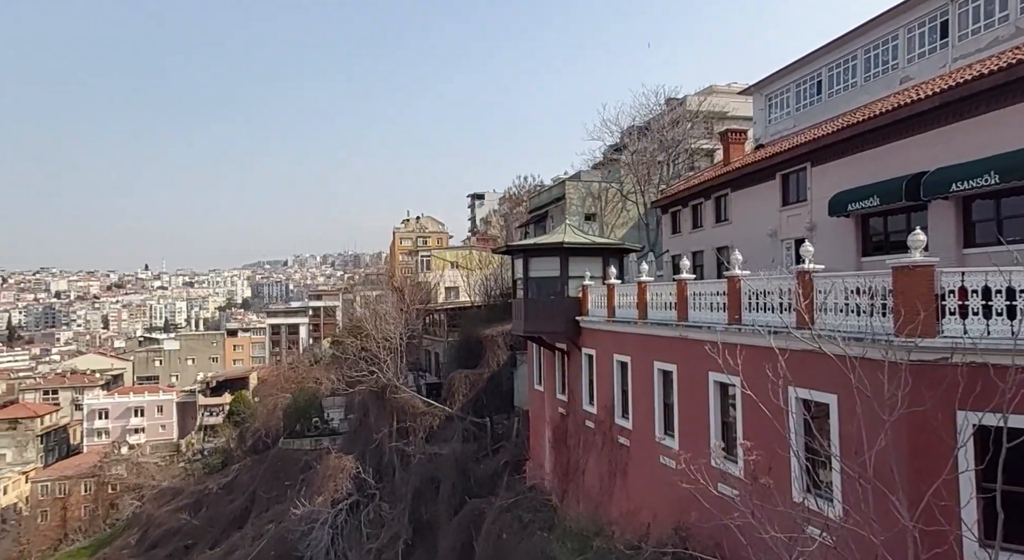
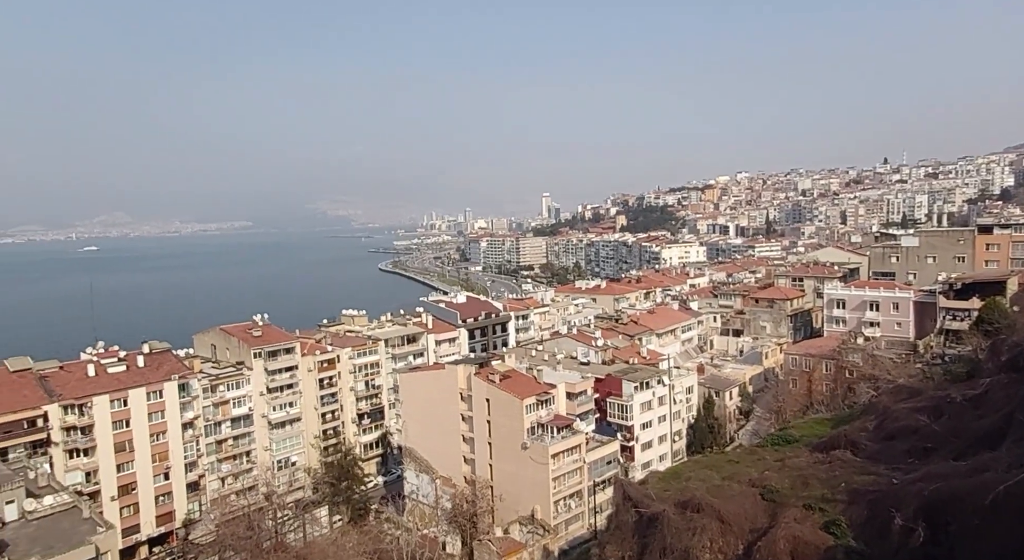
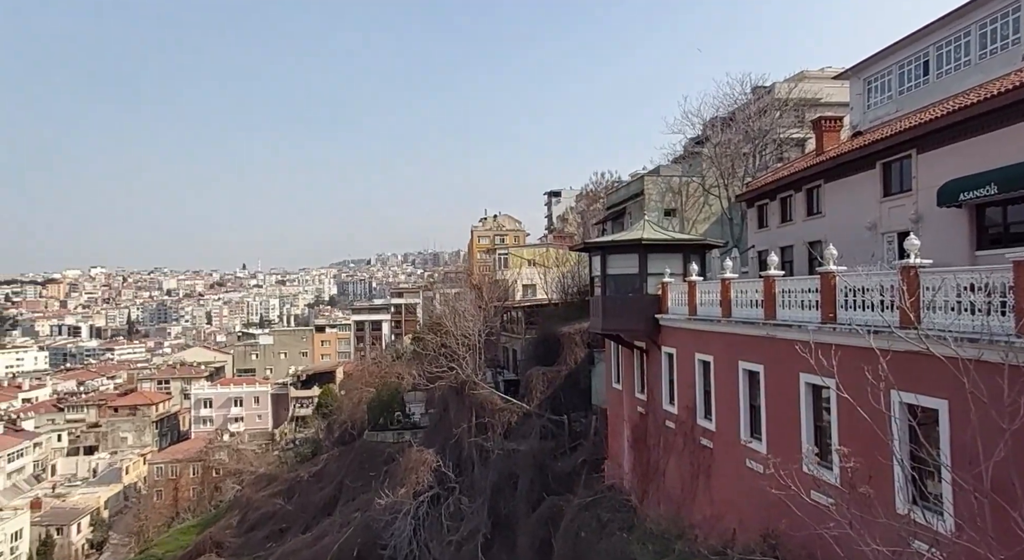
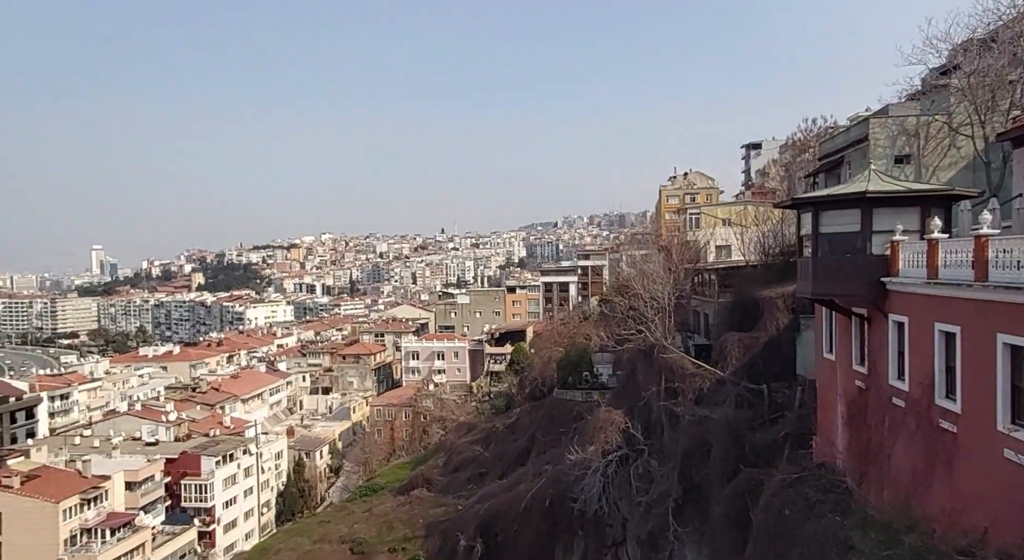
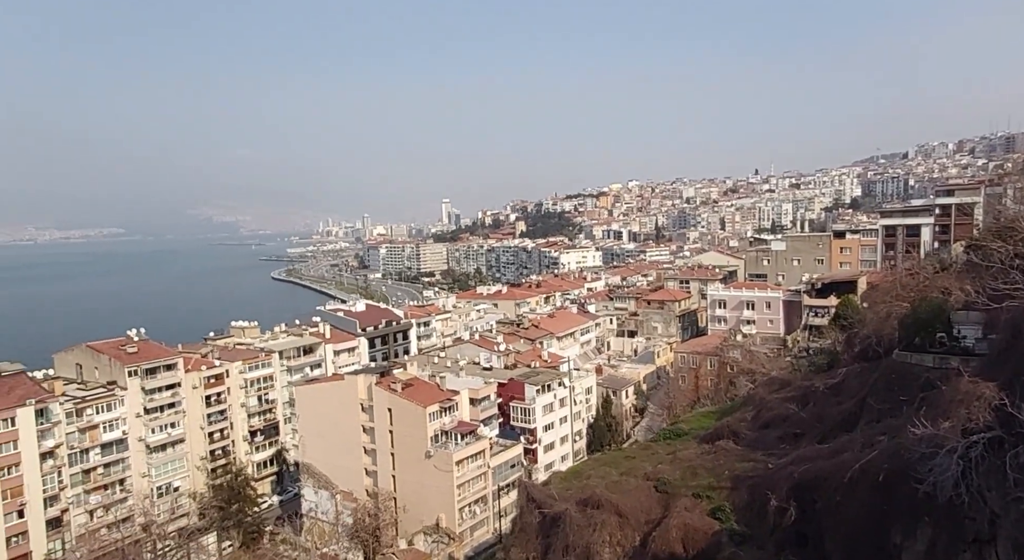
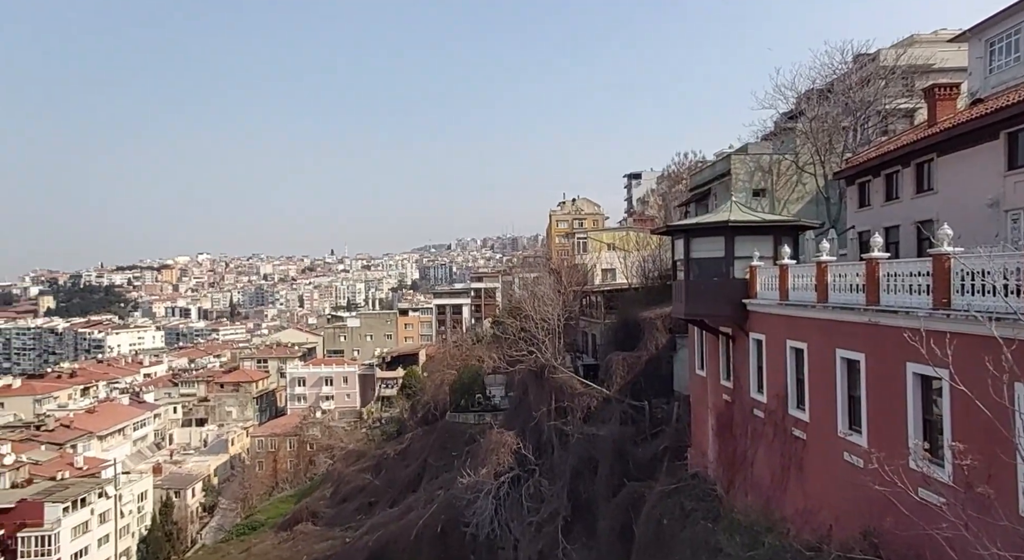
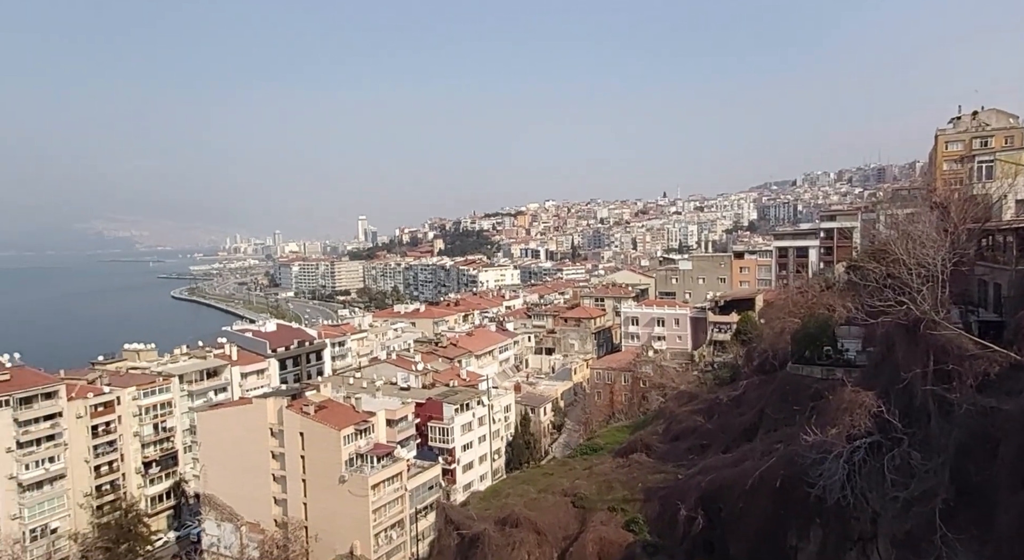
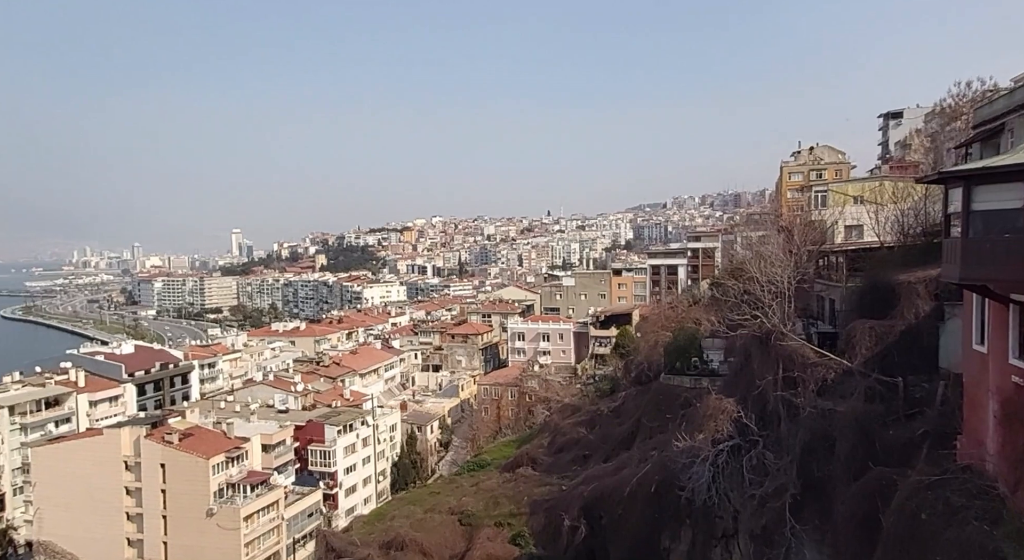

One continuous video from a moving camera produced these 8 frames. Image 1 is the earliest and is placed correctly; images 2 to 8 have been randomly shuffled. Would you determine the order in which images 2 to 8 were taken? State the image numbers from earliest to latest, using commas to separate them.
3, 6, 4, 8, 7, 5, 2
